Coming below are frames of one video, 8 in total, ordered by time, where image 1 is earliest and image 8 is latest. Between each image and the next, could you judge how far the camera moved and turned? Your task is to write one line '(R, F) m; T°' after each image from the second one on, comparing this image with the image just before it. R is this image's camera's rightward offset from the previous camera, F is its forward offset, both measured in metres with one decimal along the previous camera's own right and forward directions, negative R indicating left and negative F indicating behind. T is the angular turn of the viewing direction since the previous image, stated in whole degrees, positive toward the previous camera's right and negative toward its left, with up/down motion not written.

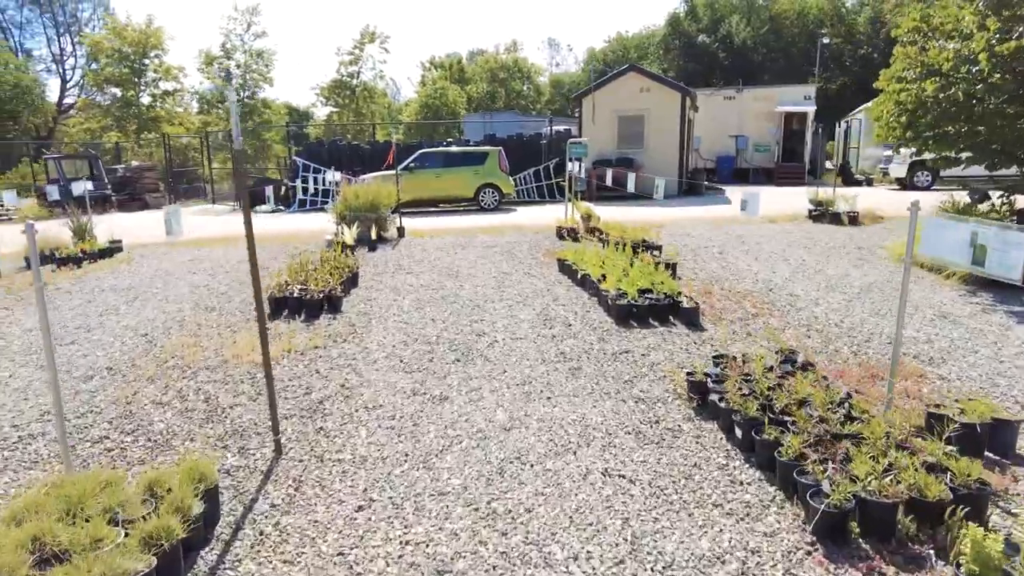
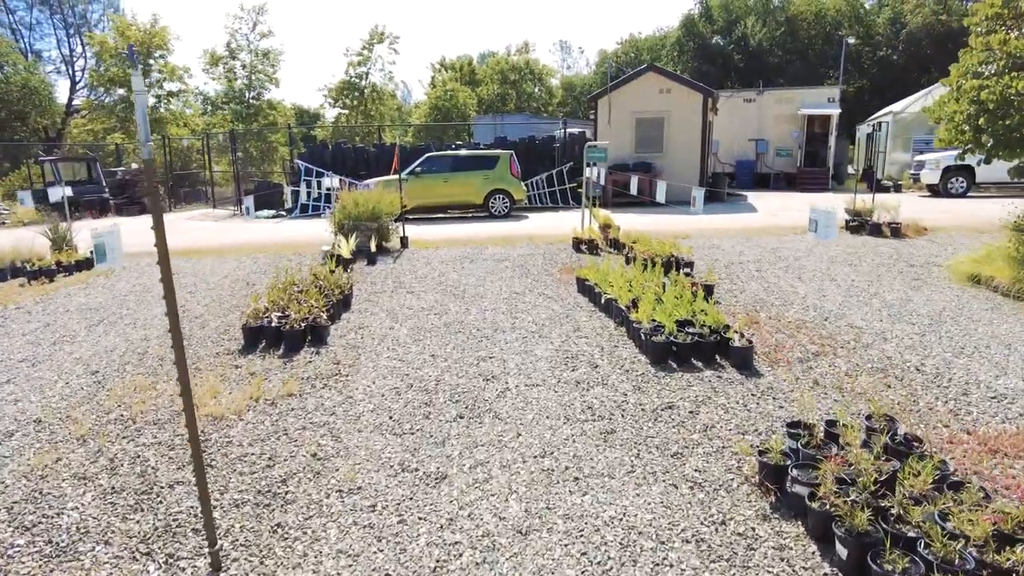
(0.0, +0.9) m; -1°
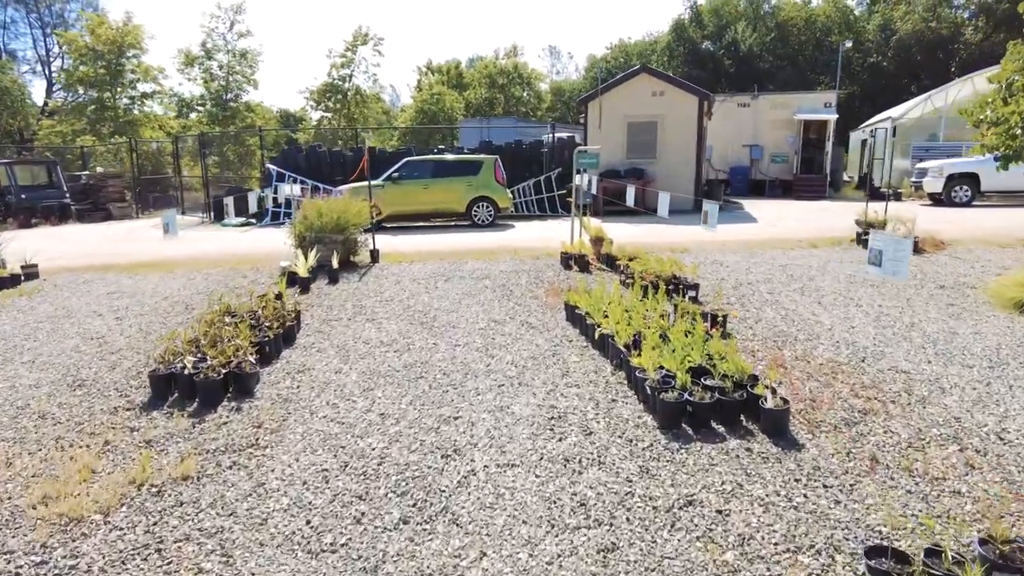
(+0.1, +1.0) m; +1°
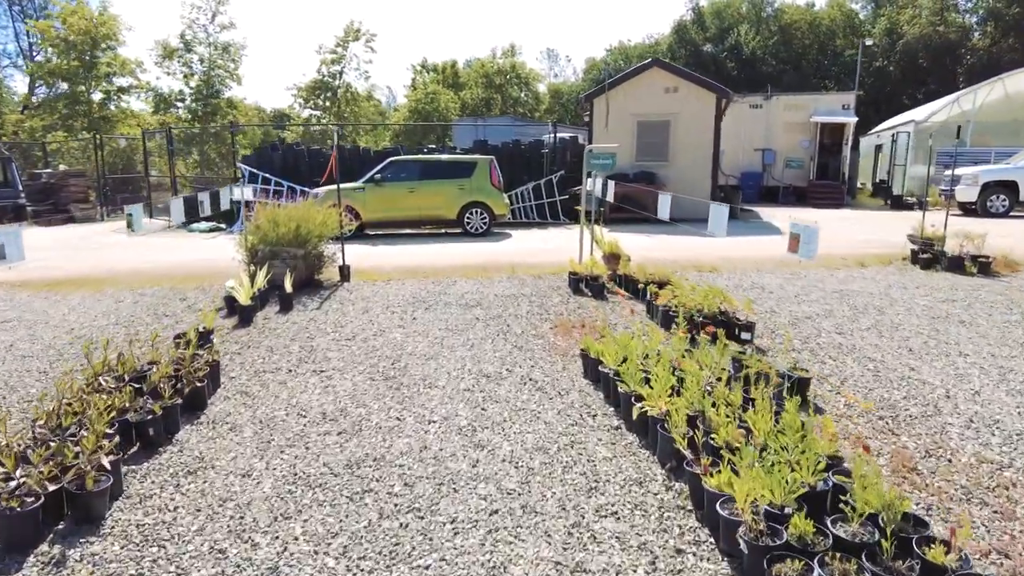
(0.0, +1.6) m; 0°
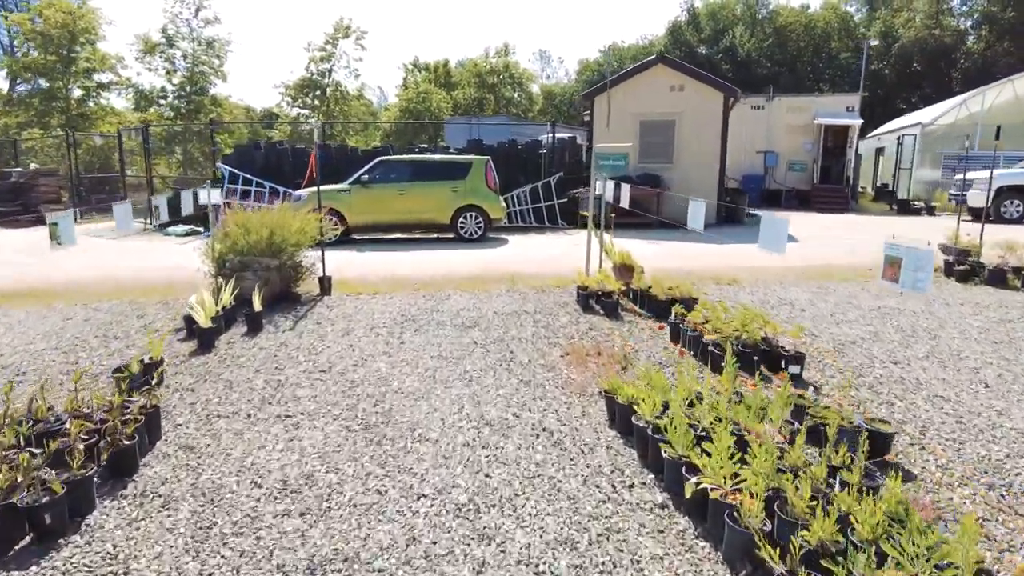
(-0.1, +0.8) m; +1°
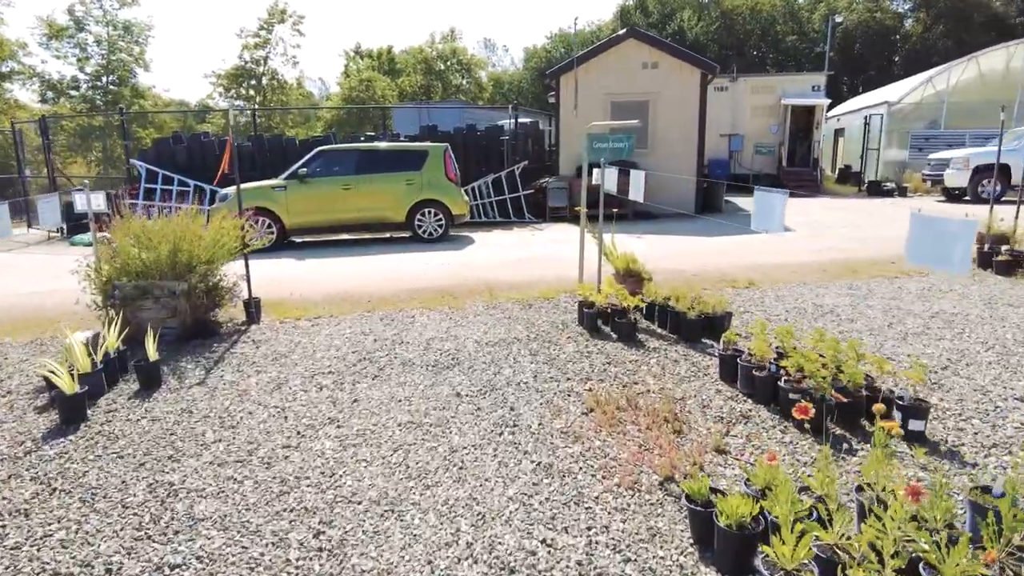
(-0.2, +1.5) m; +4°
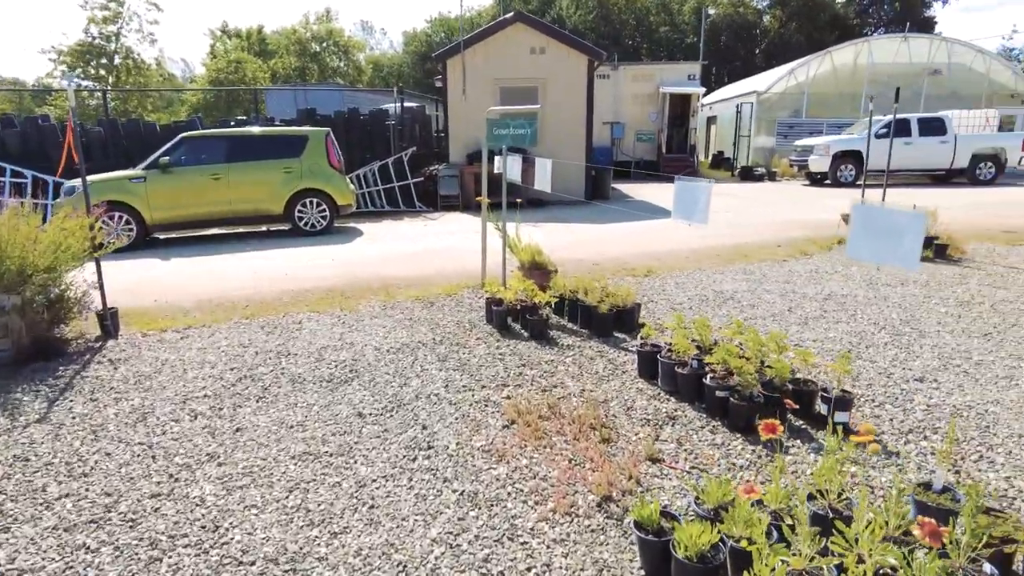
(-0.1, +0.4) m; +10°
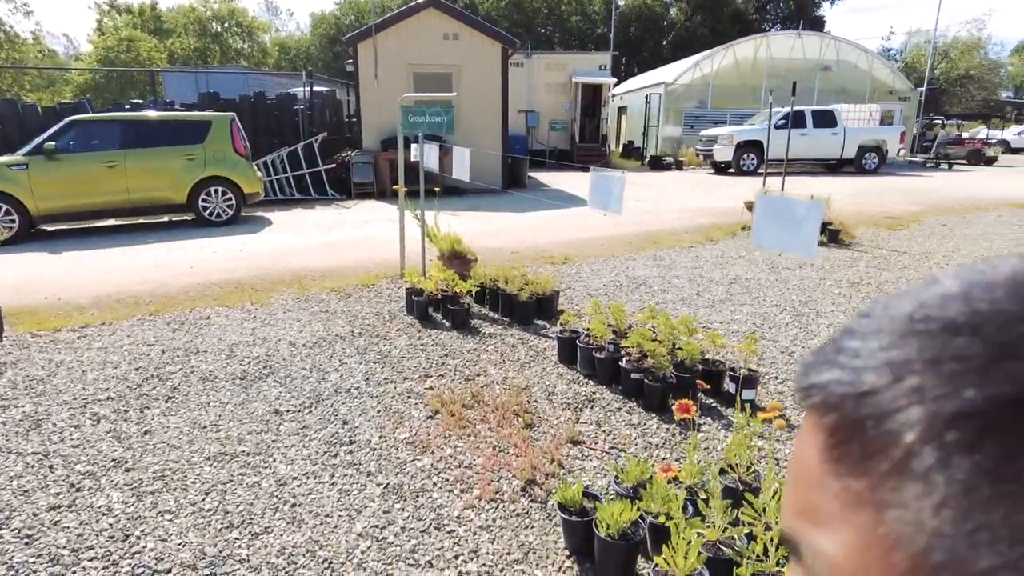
(0.0, 0.0) m; +7°
